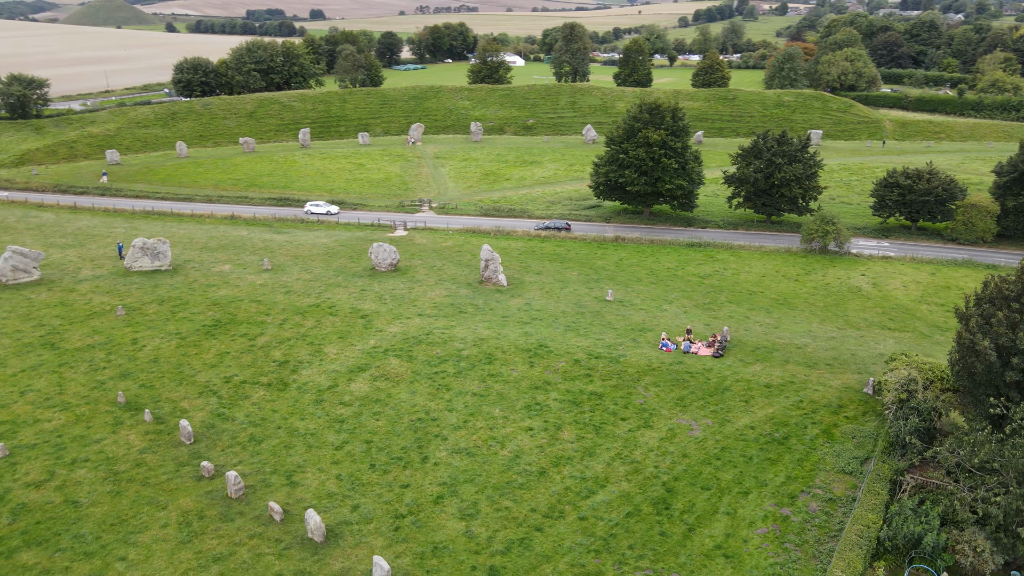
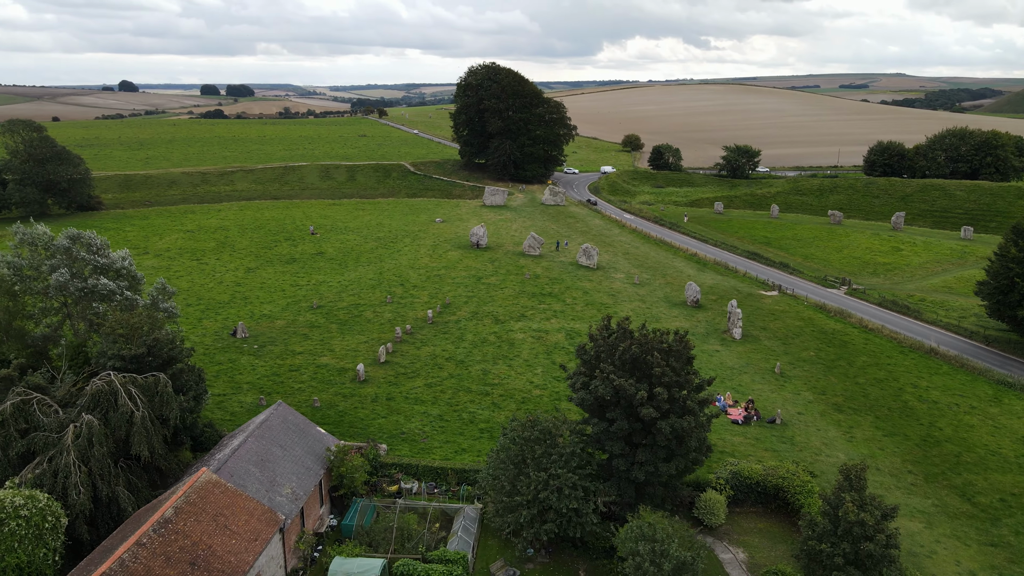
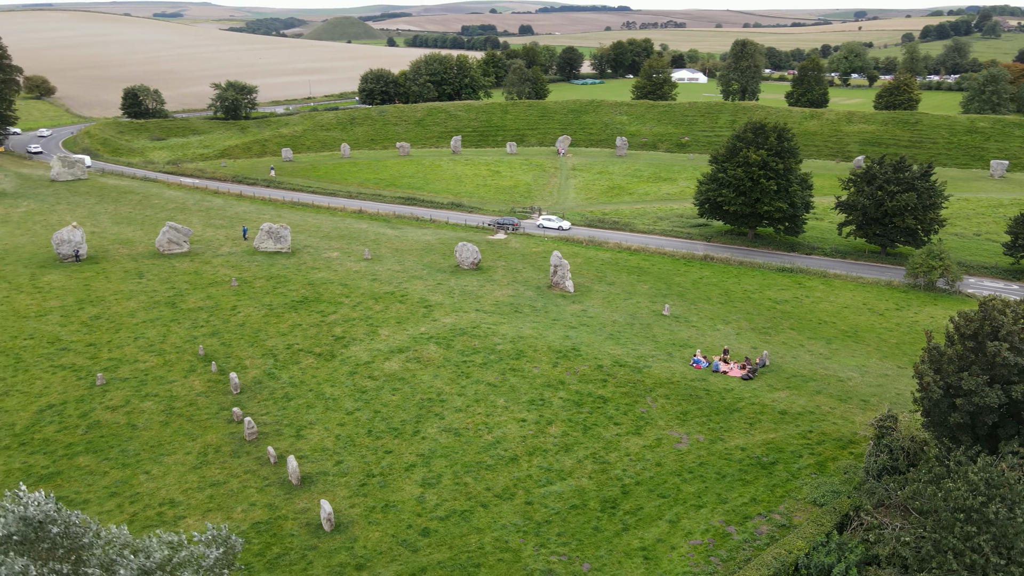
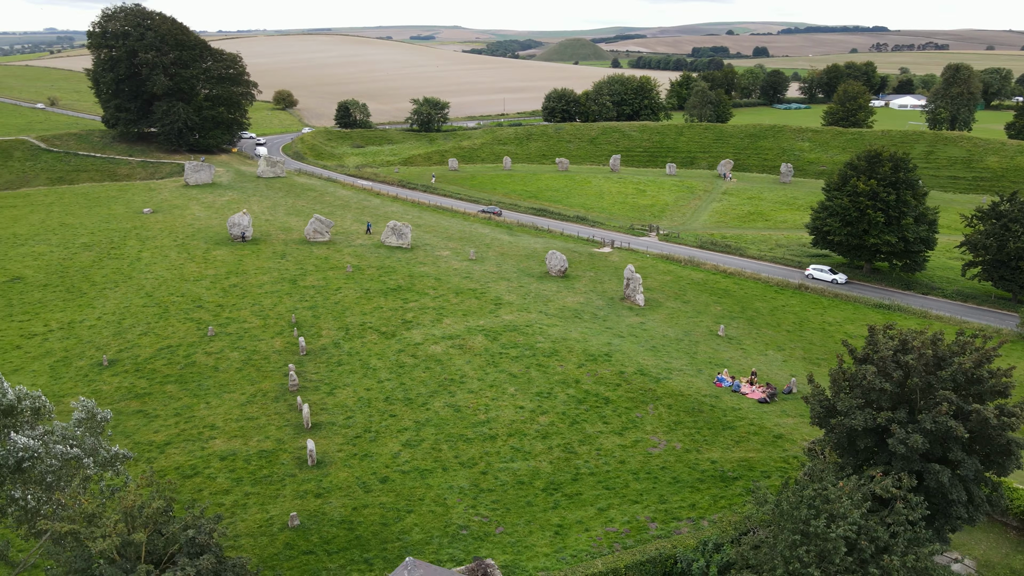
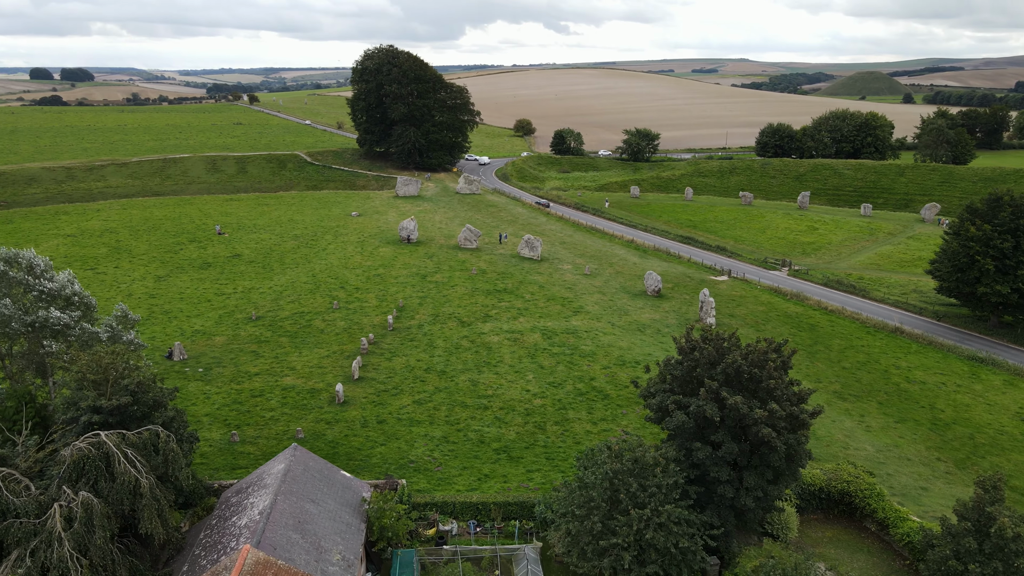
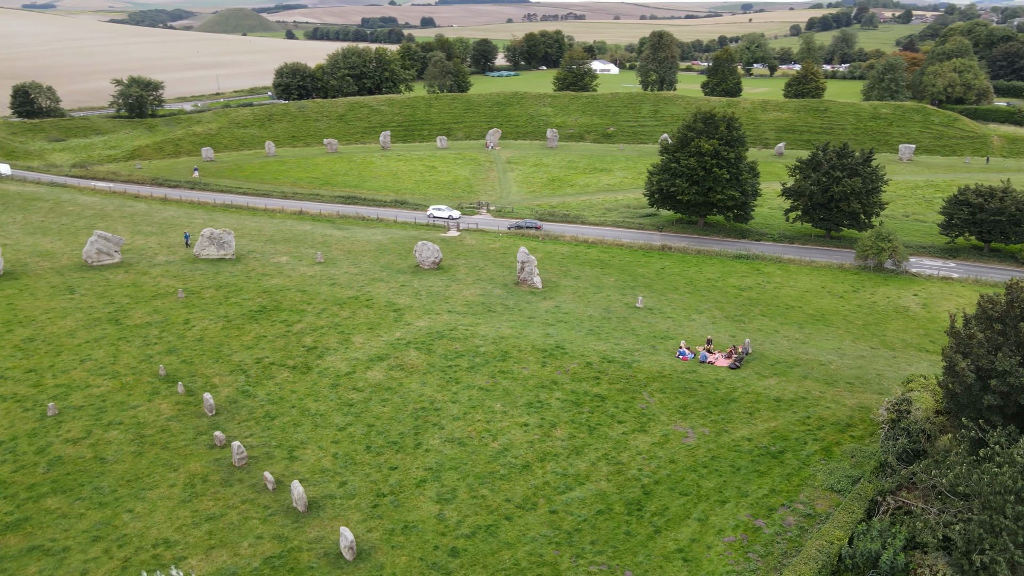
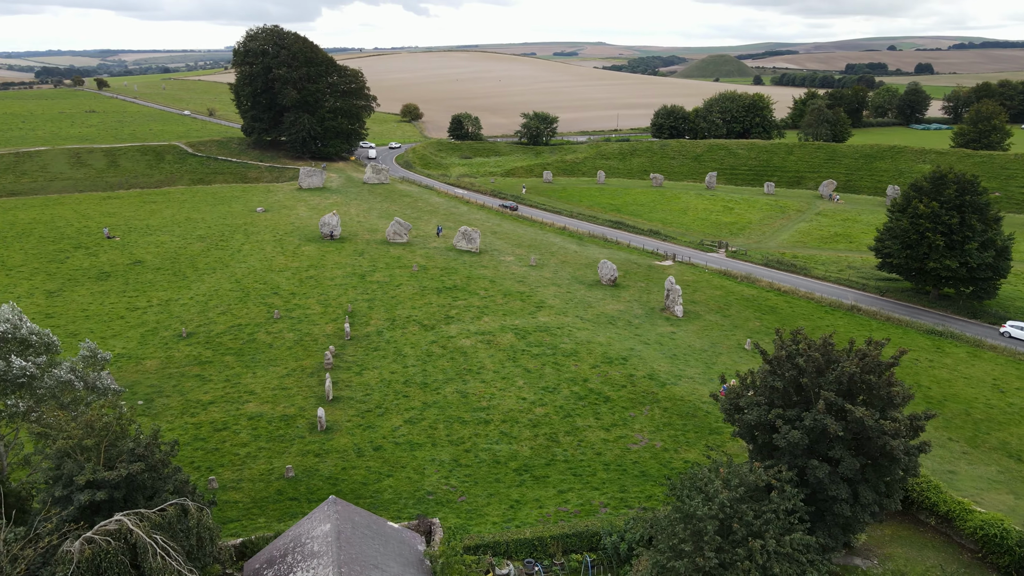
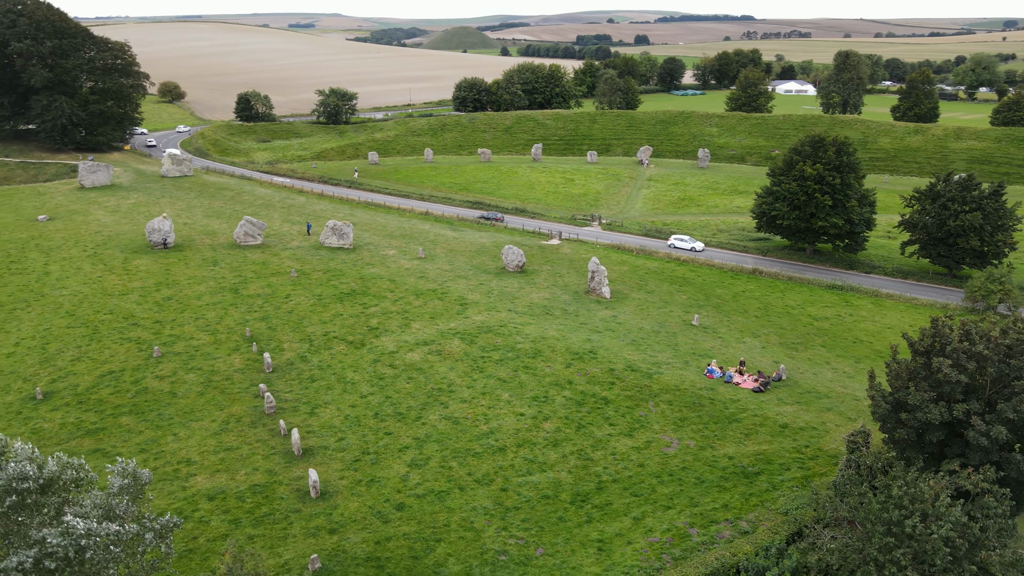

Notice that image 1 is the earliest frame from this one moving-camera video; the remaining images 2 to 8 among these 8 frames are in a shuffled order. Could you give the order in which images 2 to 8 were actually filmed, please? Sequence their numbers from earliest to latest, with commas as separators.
6, 3, 8, 4, 7, 5, 2
